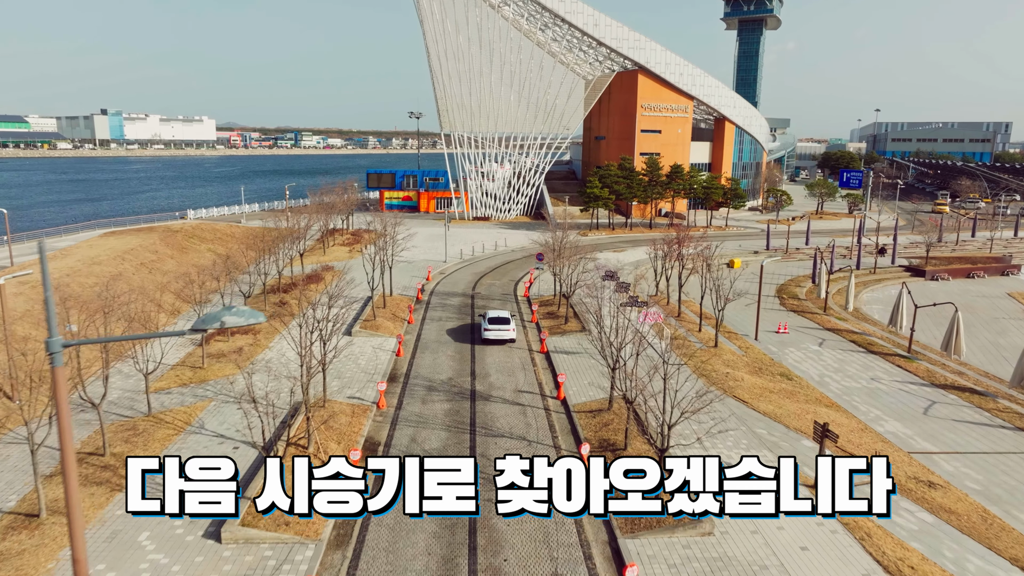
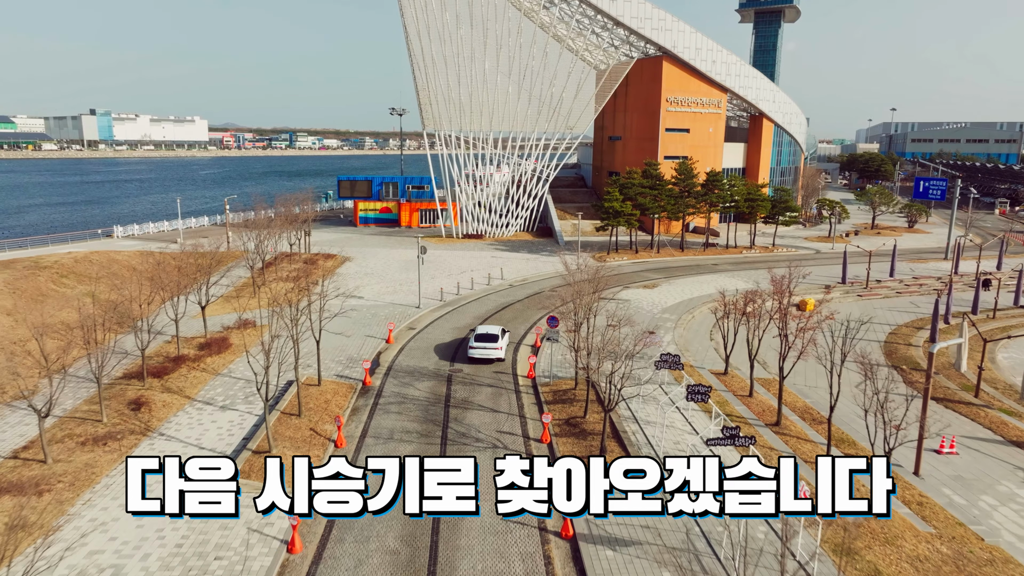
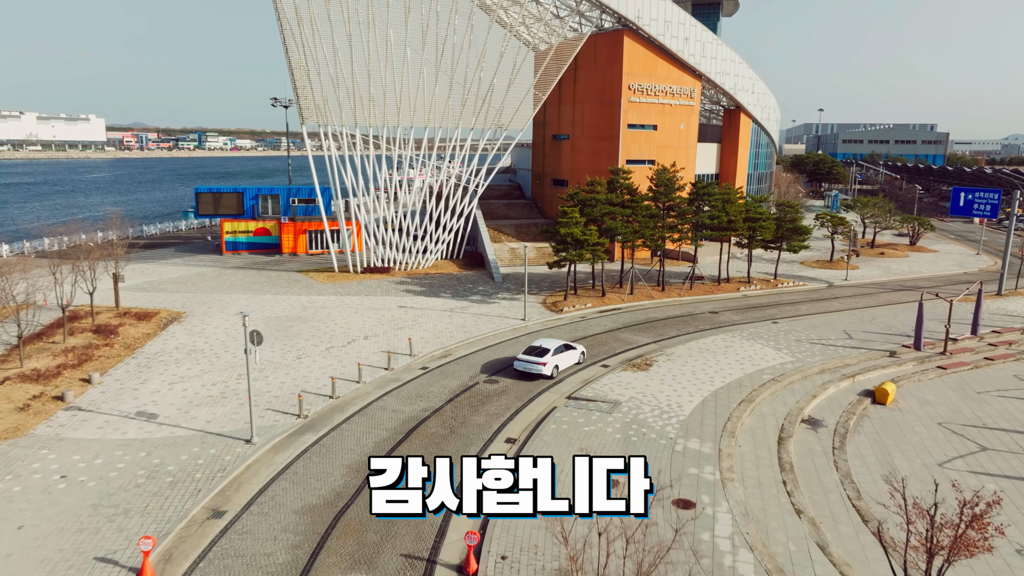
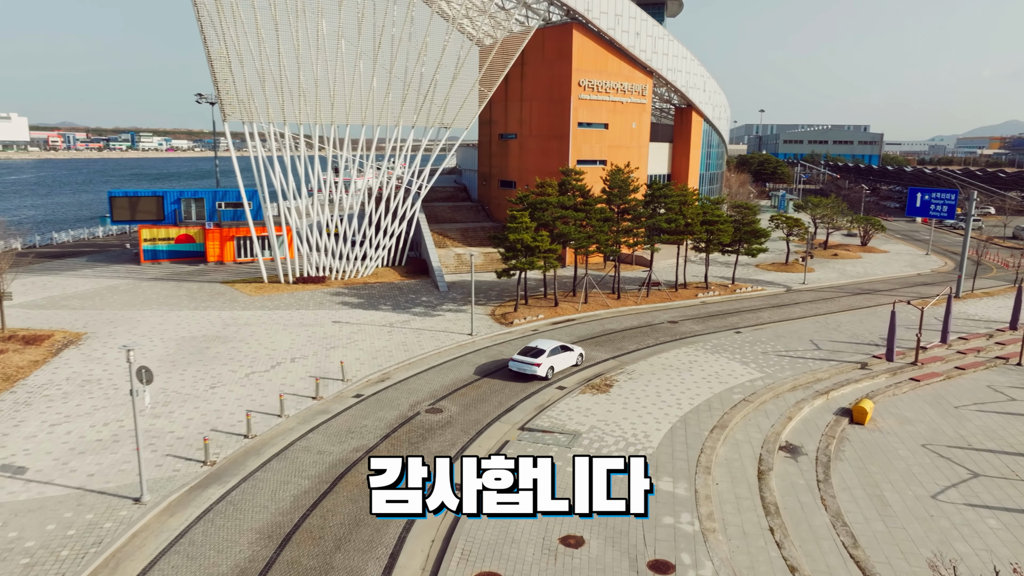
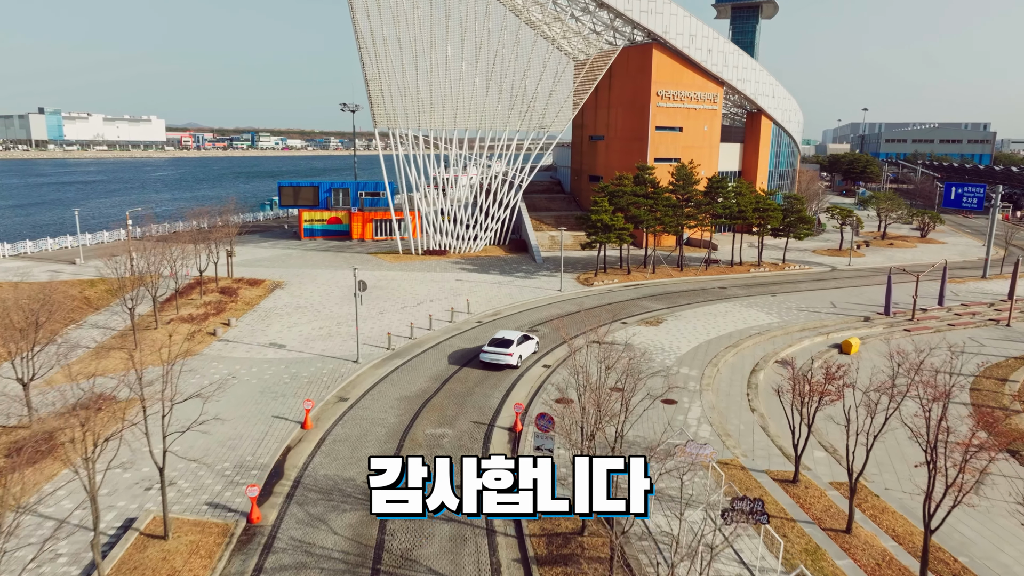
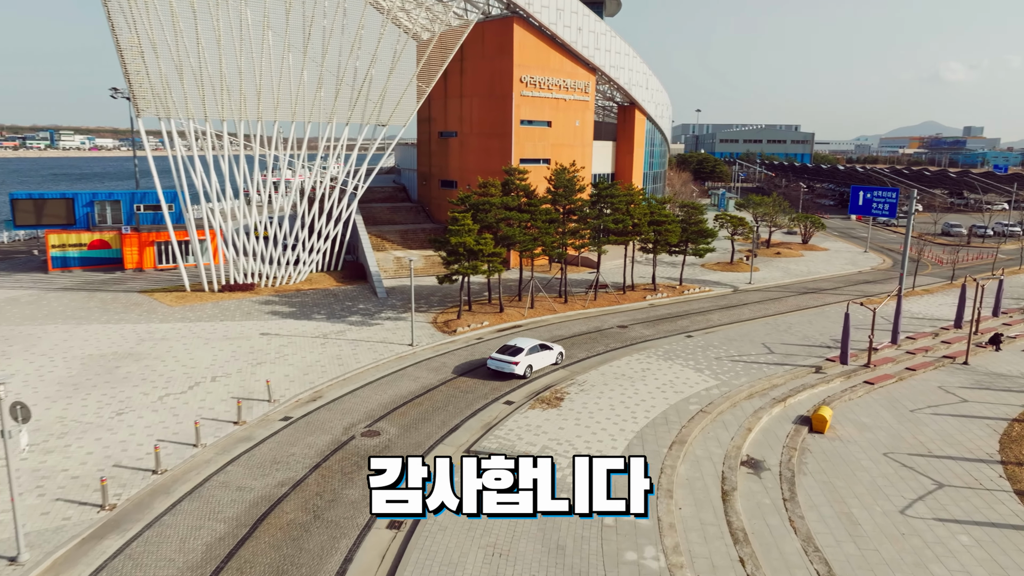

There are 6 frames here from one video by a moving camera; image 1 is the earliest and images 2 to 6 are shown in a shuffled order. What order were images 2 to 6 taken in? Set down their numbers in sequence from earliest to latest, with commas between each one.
2, 5, 3, 4, 6
